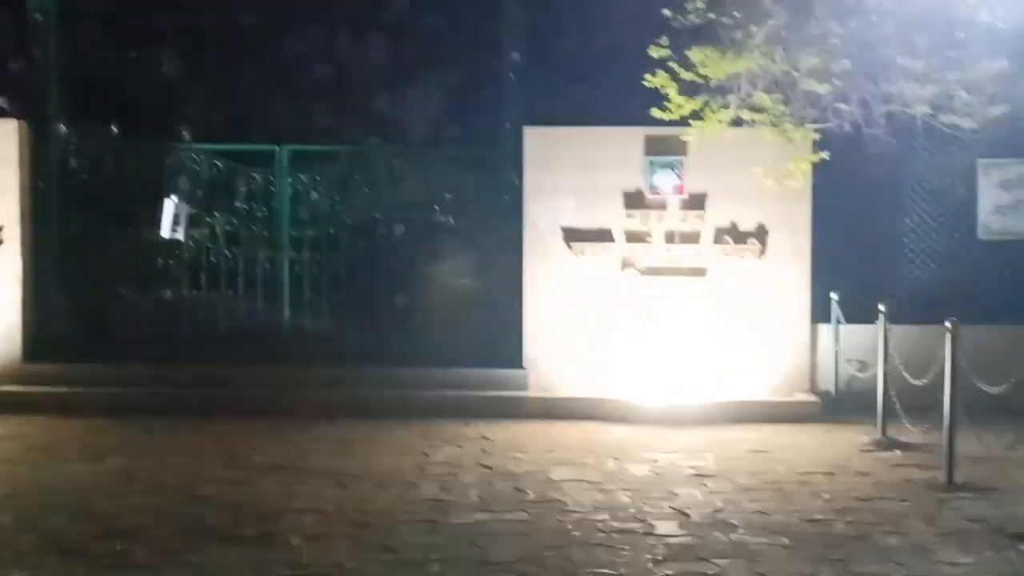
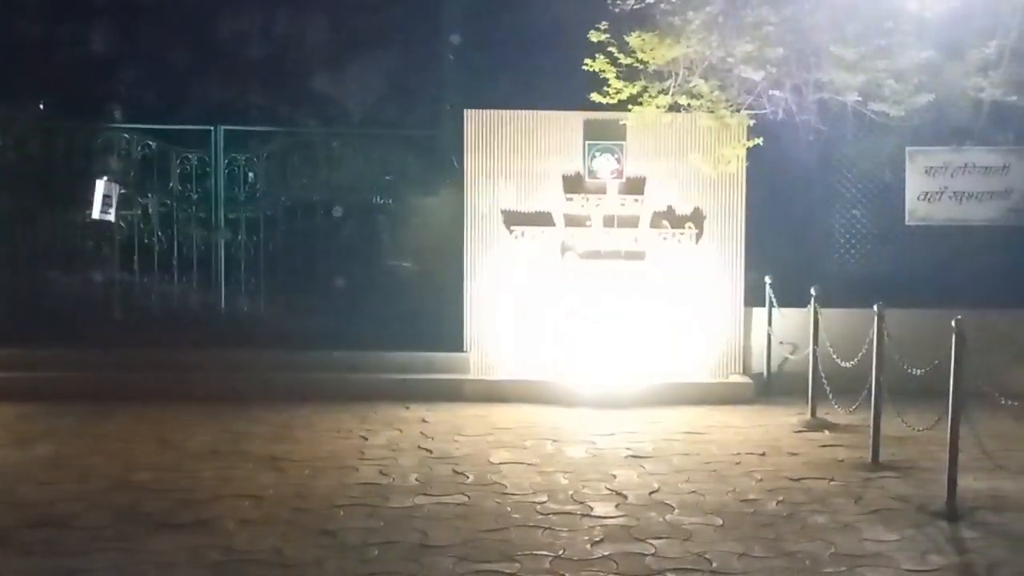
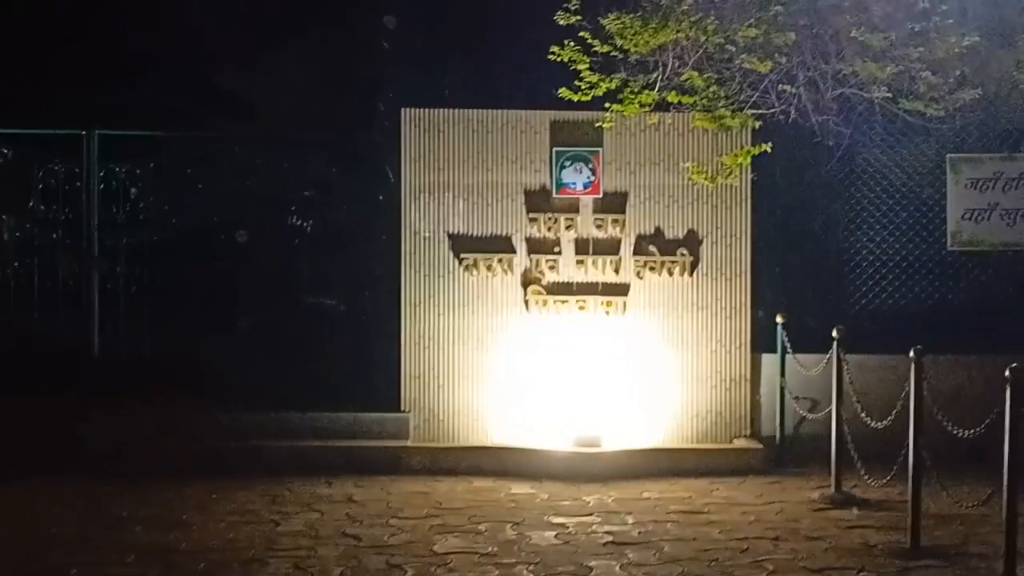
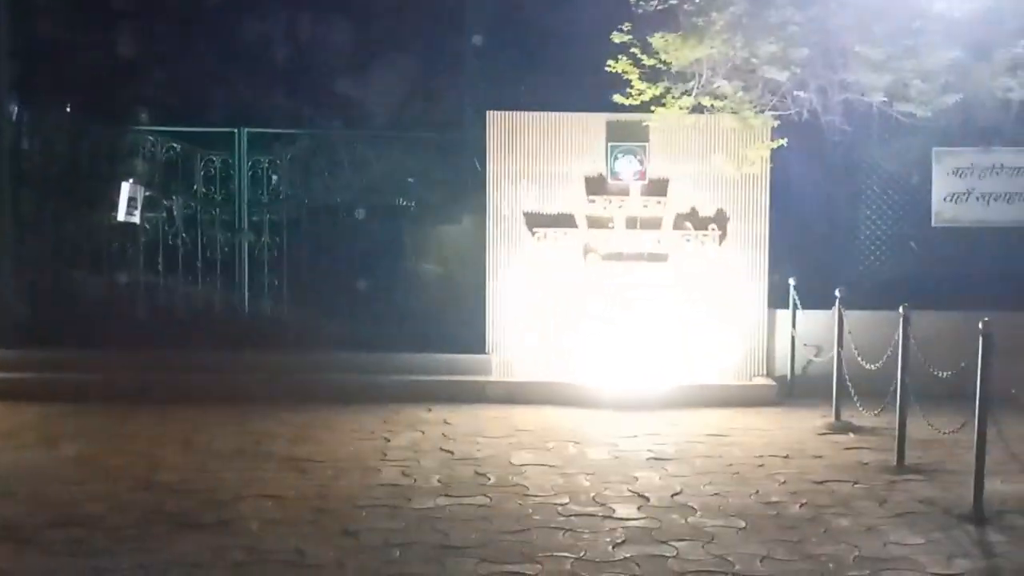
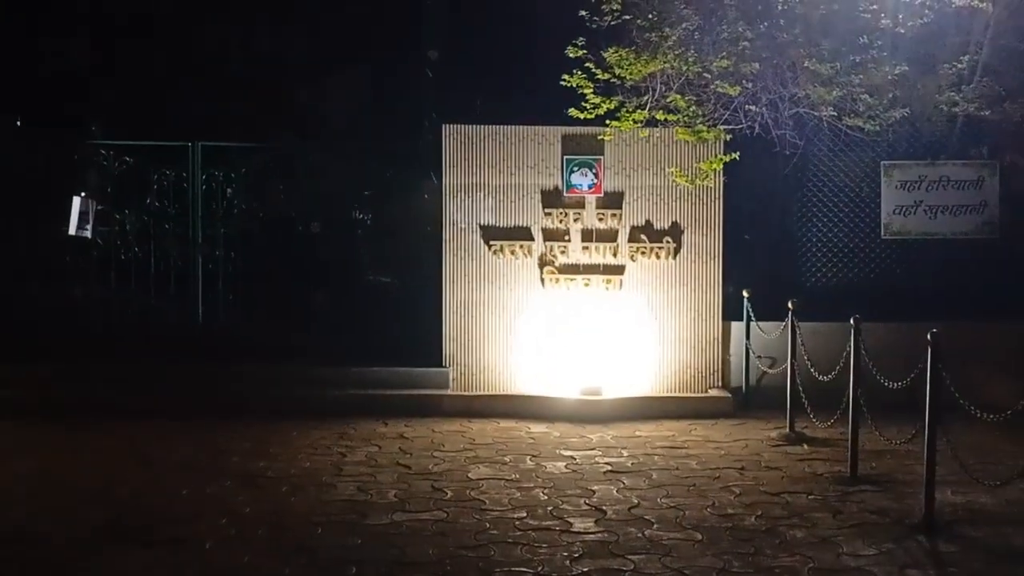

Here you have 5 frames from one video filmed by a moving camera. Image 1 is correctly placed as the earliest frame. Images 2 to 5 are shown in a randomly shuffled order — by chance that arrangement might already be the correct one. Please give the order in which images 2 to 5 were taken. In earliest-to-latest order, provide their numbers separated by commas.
4, 2, 5, 3
